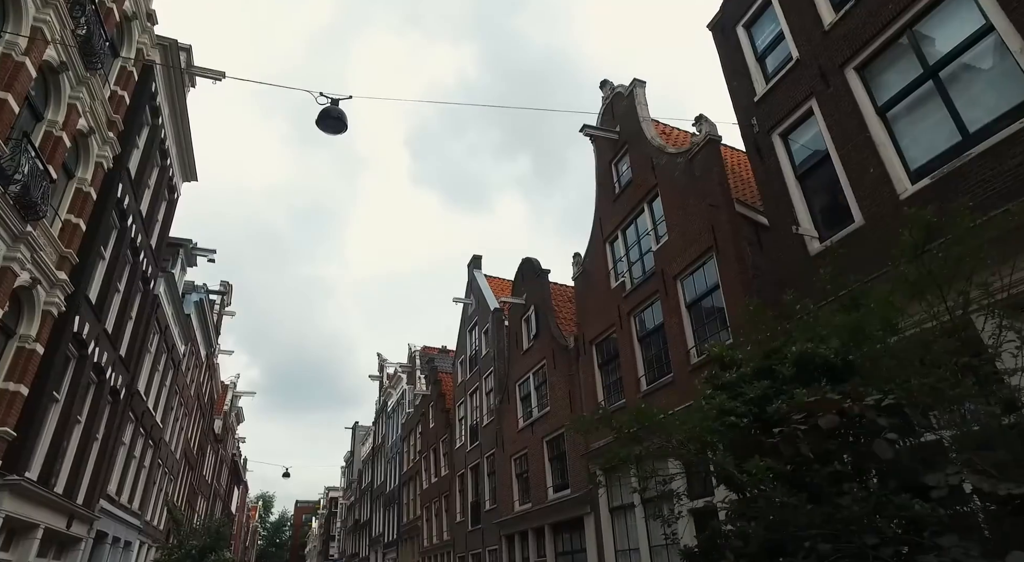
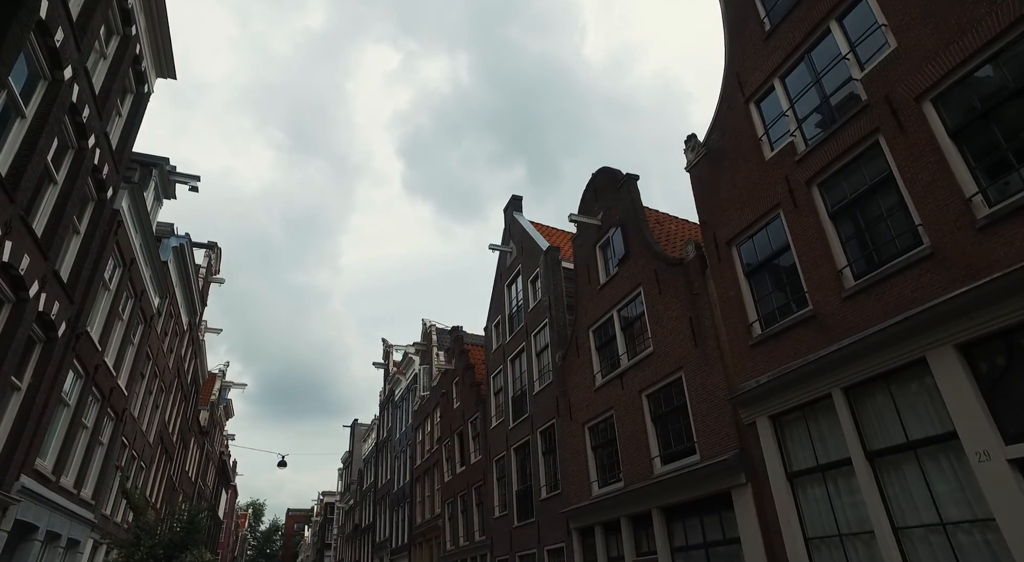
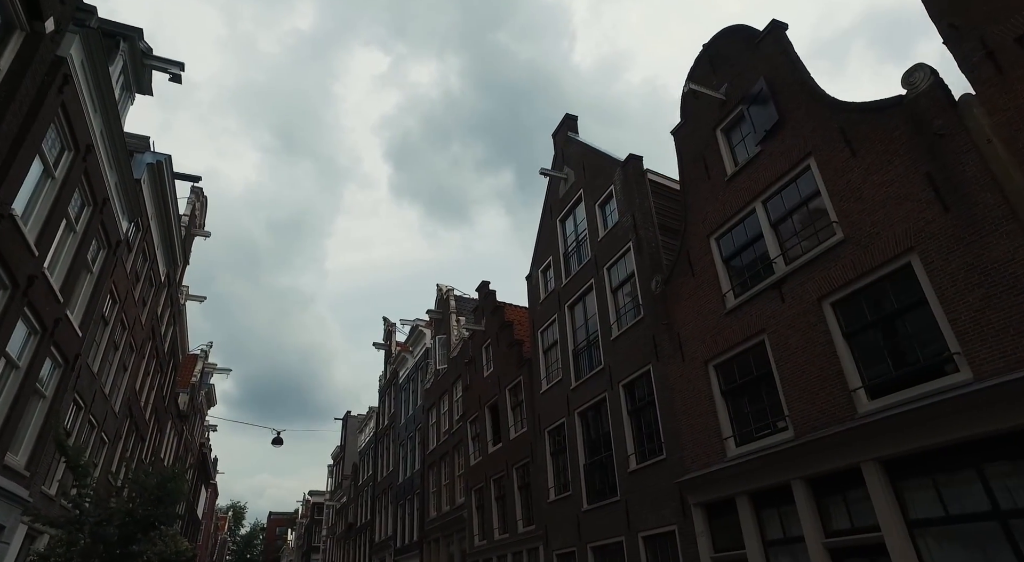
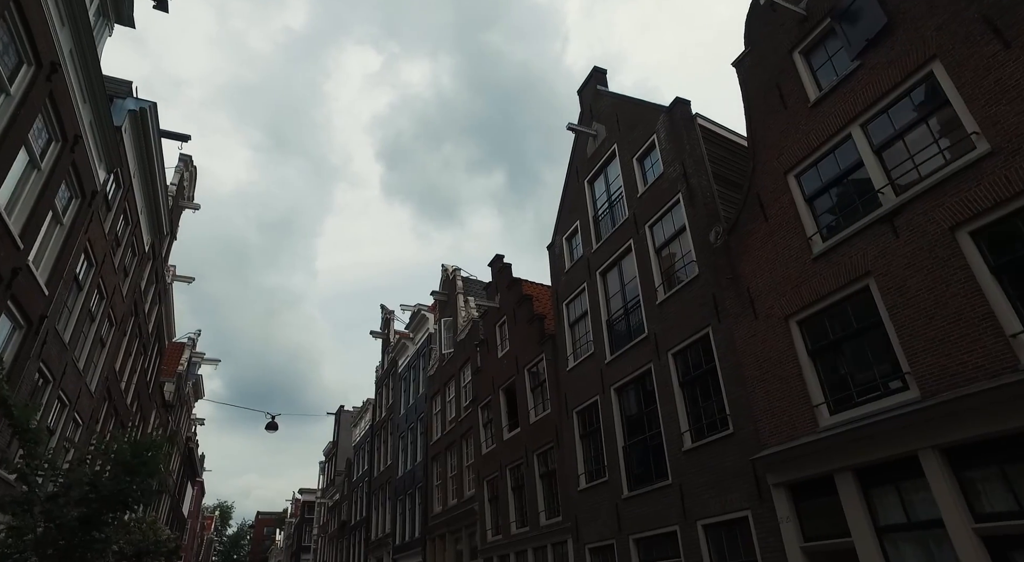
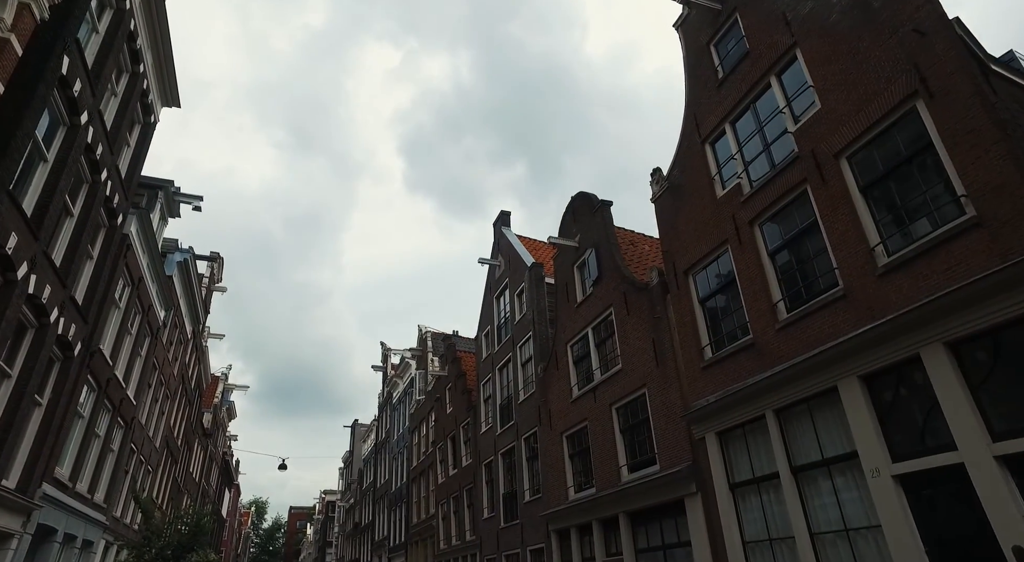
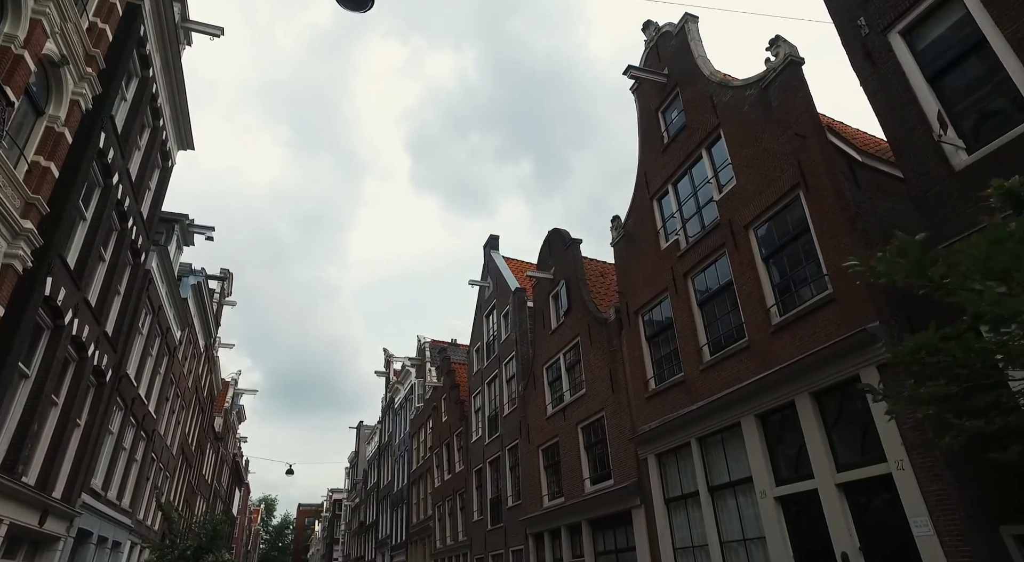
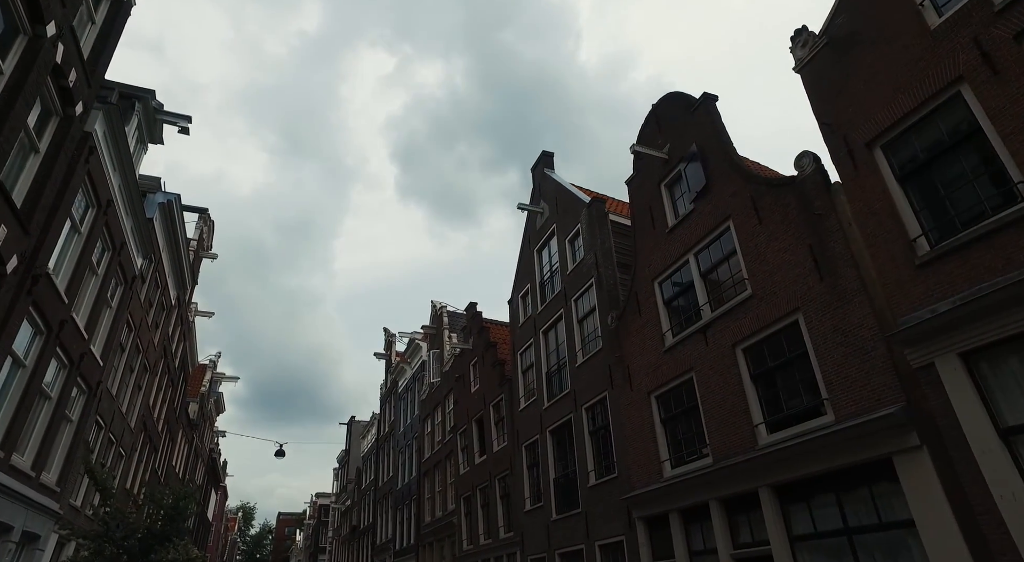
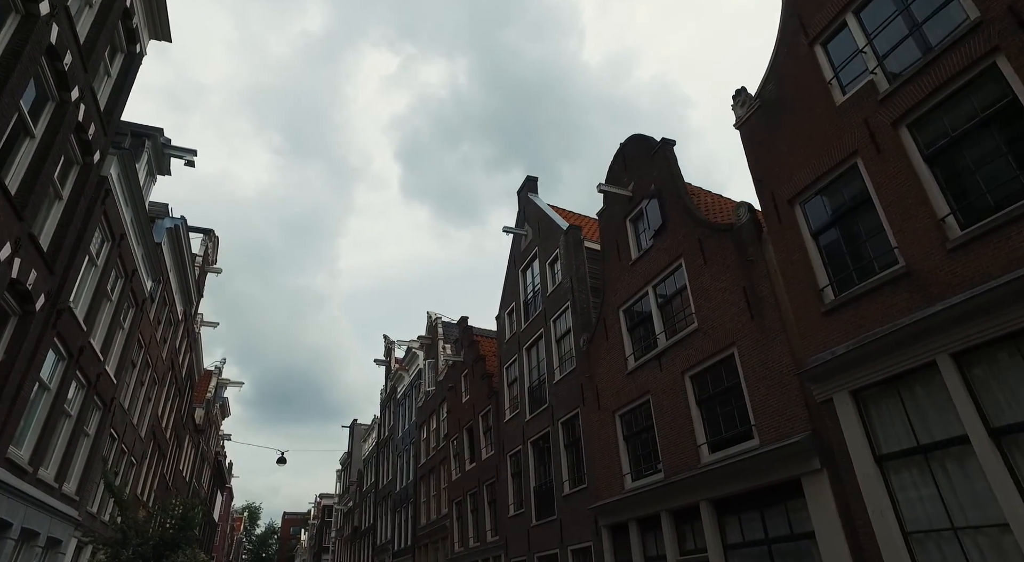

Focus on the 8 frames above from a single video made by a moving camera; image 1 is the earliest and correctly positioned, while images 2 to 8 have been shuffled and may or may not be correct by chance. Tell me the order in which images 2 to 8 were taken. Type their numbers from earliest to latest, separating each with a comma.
6, 5, 2, 8, 7, 3, 4
